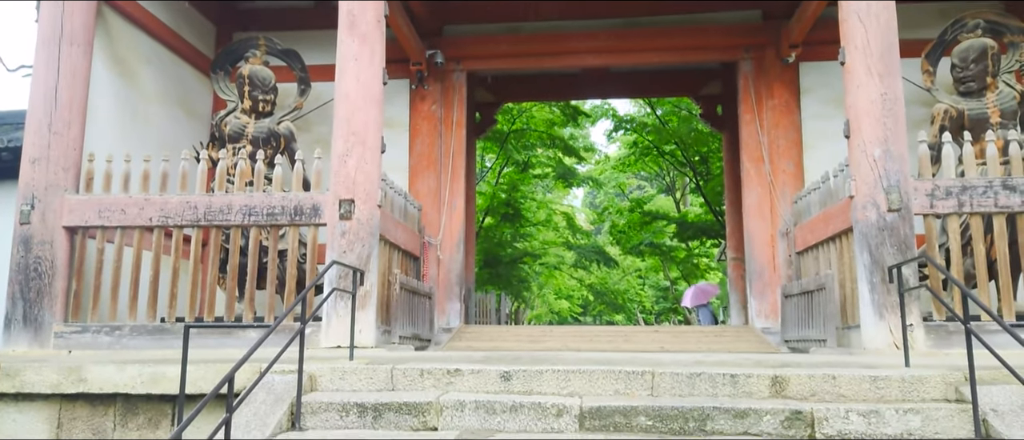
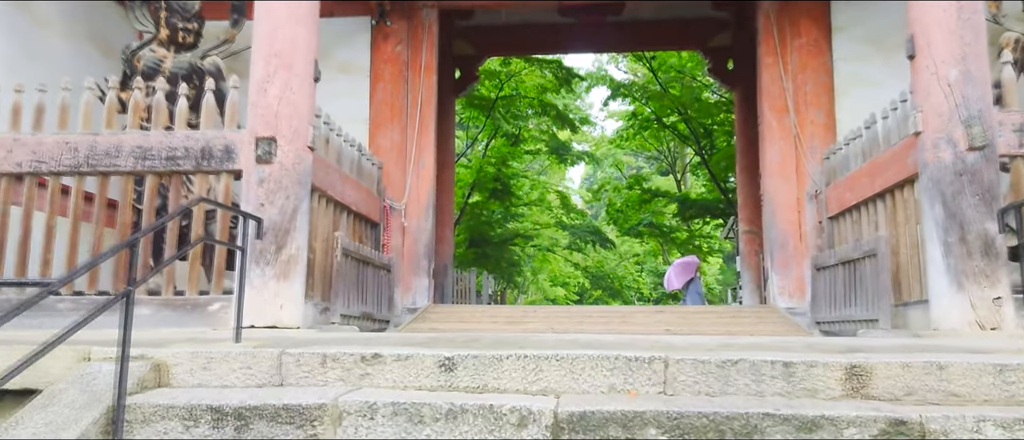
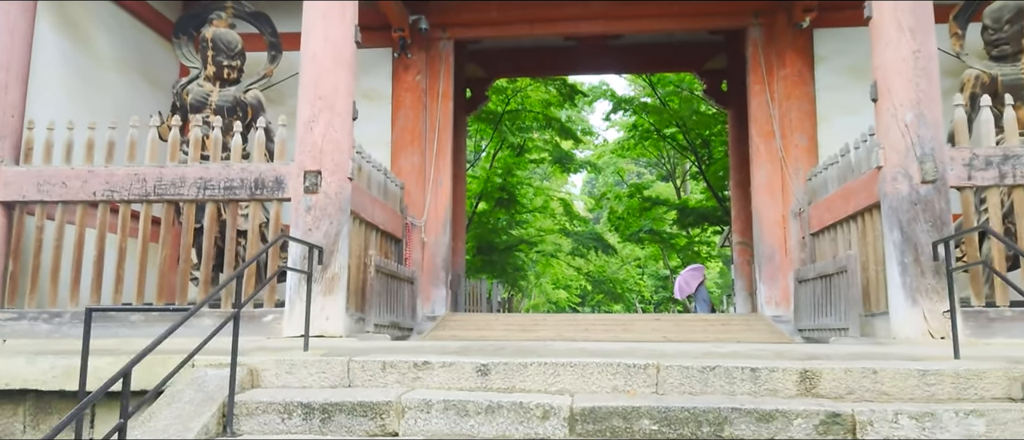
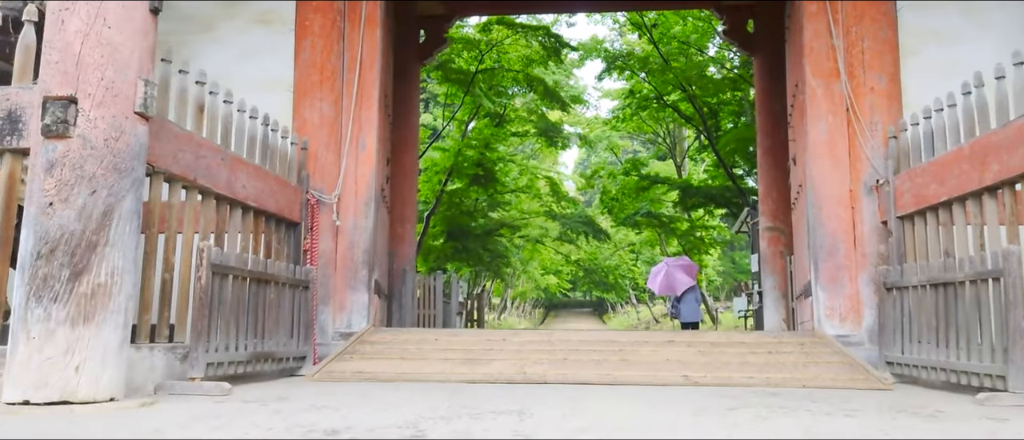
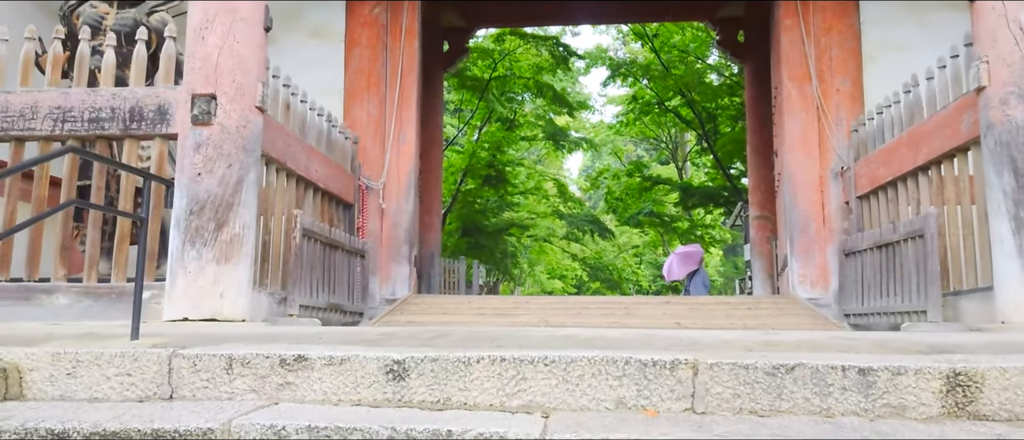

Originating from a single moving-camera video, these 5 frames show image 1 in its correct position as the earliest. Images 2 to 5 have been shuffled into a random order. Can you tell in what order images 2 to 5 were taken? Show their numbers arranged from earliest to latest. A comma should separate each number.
3, 2, 5, 4
